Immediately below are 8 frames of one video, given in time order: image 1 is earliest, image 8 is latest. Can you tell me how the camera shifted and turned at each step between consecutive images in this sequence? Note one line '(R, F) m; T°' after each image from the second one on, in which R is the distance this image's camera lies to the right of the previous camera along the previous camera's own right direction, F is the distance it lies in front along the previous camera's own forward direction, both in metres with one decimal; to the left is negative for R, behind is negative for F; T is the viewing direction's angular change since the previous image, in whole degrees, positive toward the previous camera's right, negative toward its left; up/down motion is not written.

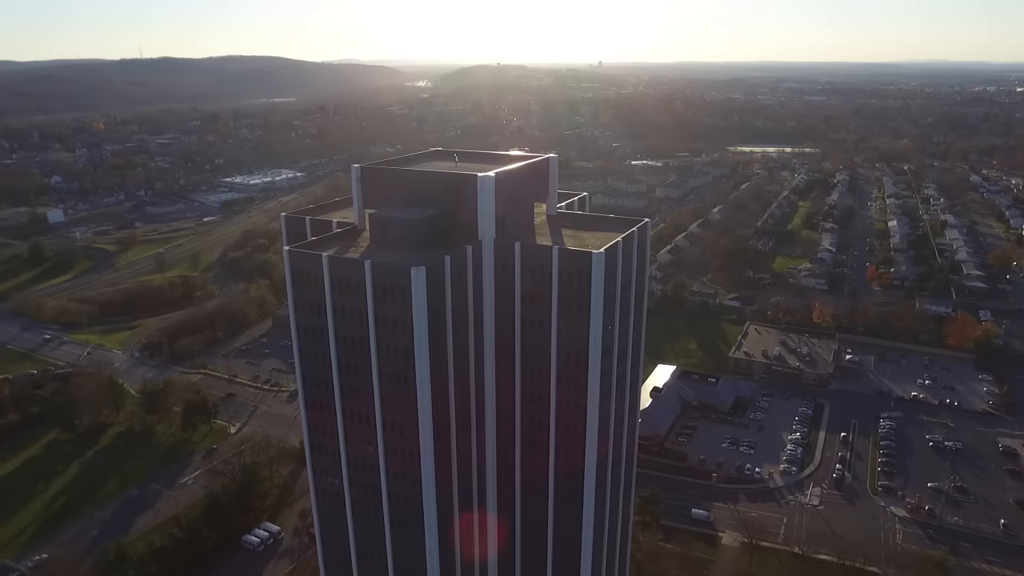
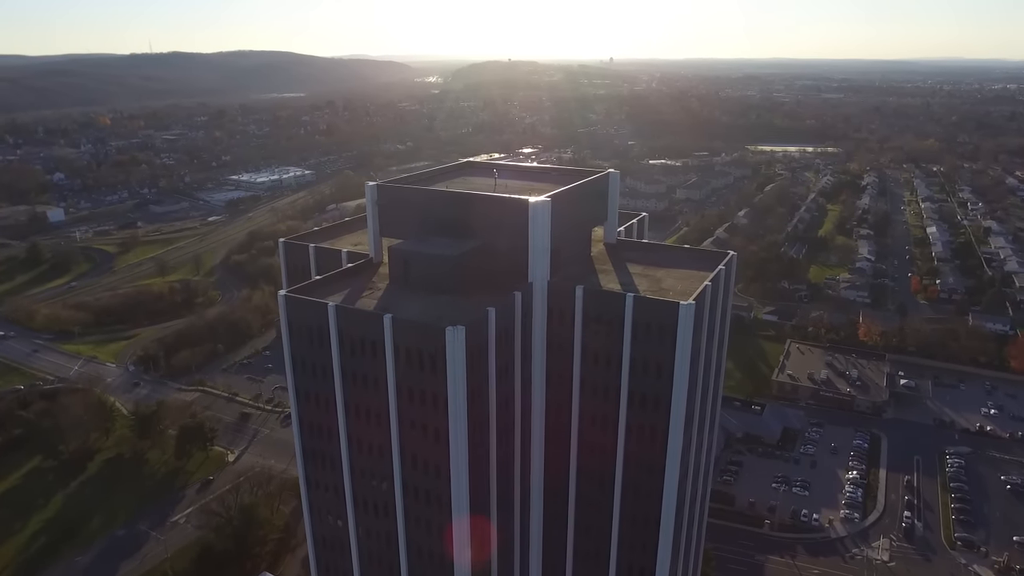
(-1.4, +6.2) m; -1°
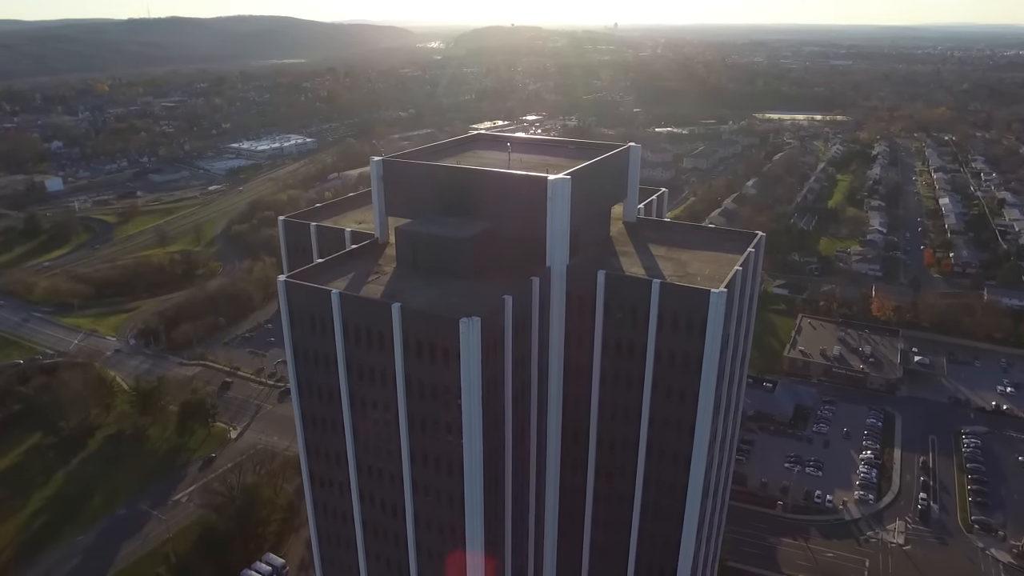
(-0.4, +1.6) m; 0°
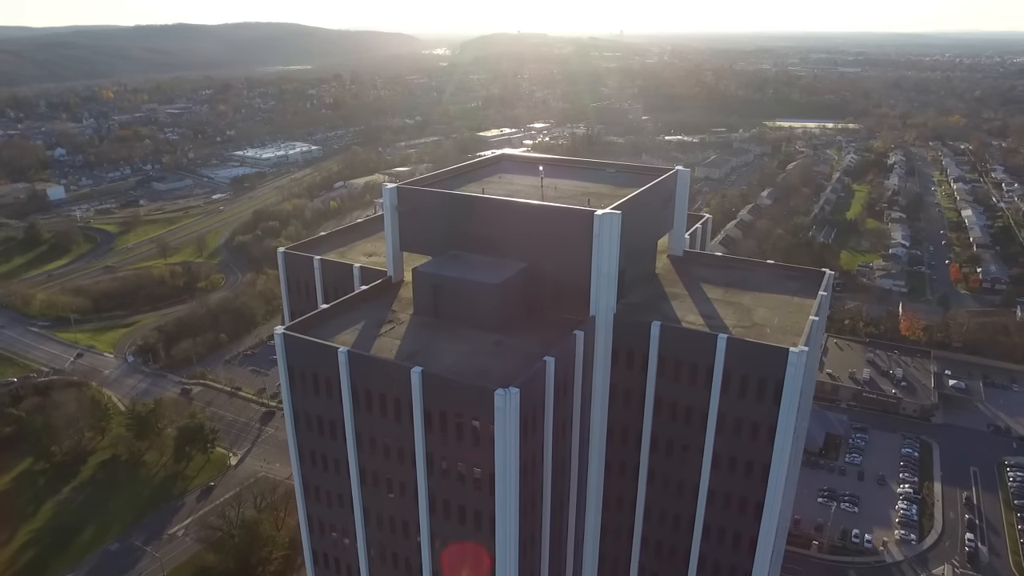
(-0.8, +3.1) m; 0°
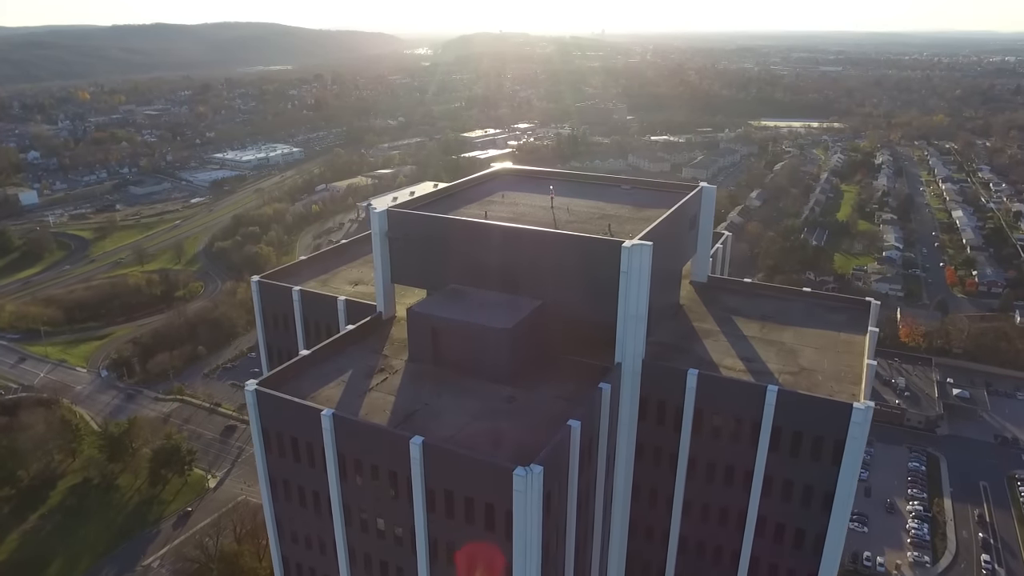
(-0.6, +2.5) m; +1°
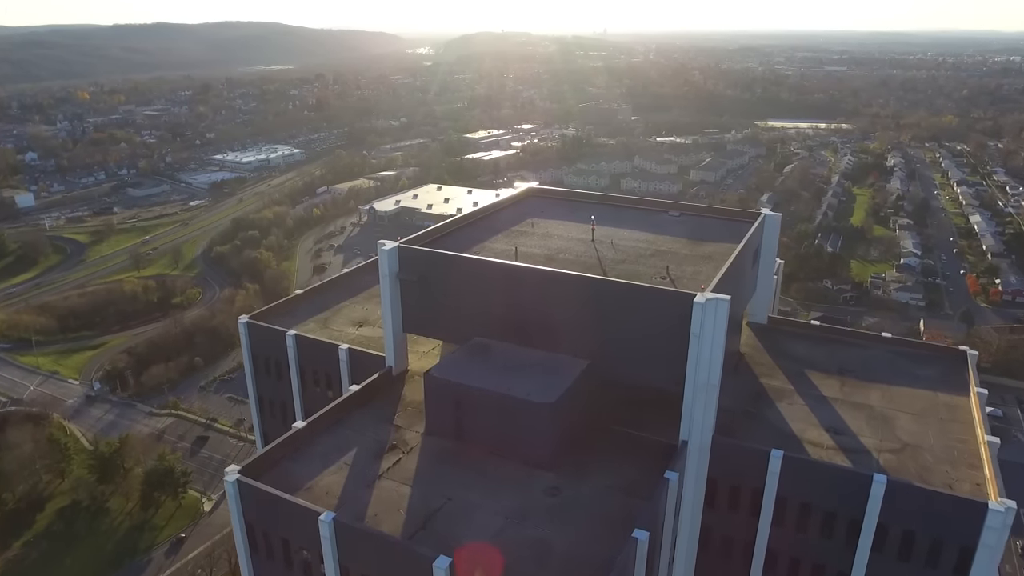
(-0.7, +2.8) m; 0°
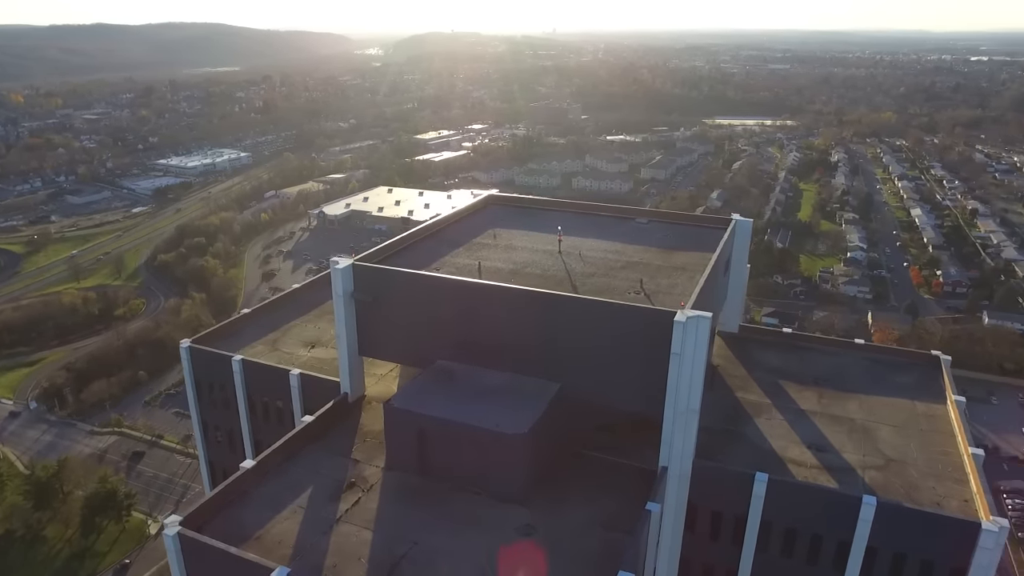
(-0.1, +0.6) m; +3°
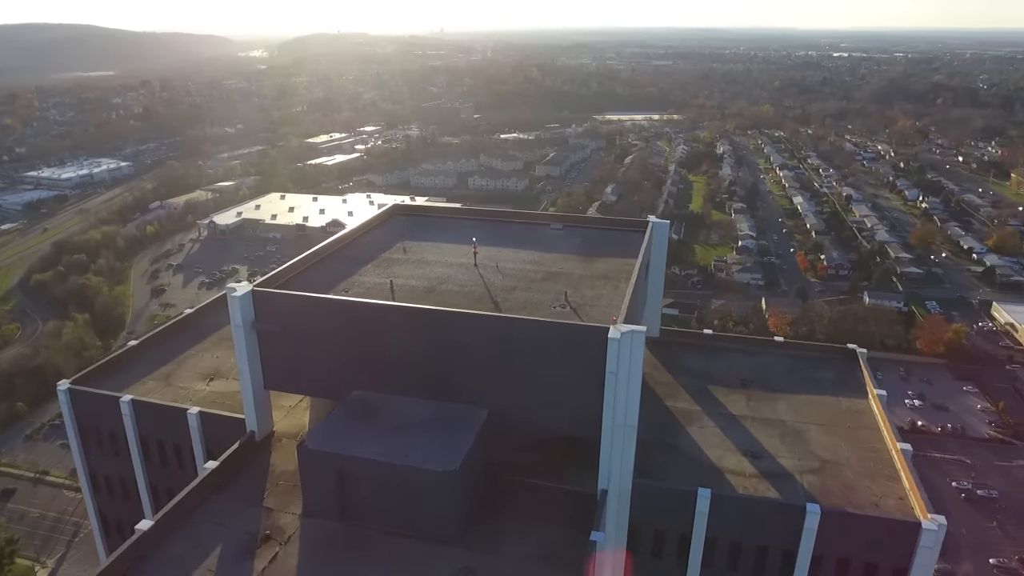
(-0.3, +0.8) m; +7°
